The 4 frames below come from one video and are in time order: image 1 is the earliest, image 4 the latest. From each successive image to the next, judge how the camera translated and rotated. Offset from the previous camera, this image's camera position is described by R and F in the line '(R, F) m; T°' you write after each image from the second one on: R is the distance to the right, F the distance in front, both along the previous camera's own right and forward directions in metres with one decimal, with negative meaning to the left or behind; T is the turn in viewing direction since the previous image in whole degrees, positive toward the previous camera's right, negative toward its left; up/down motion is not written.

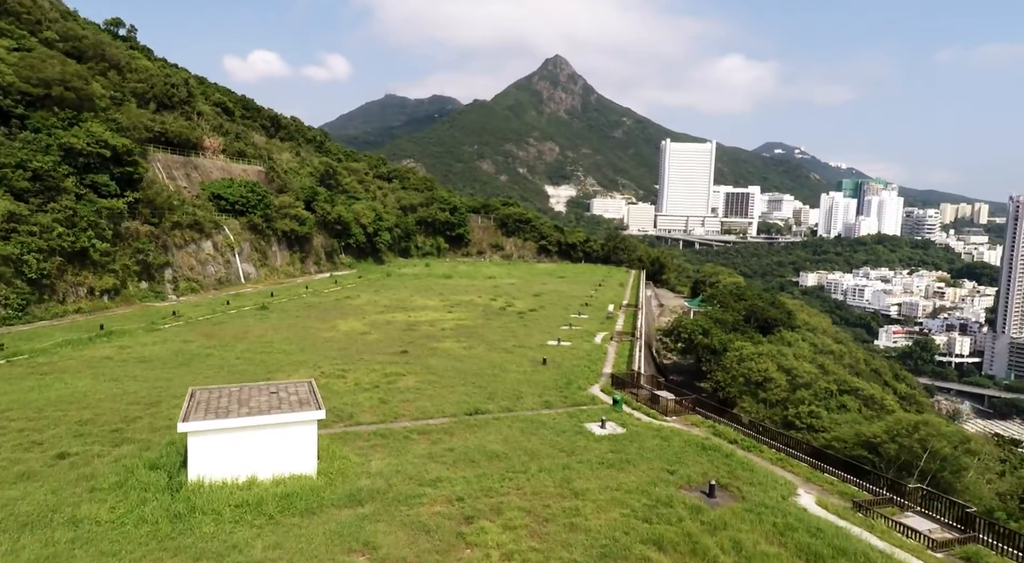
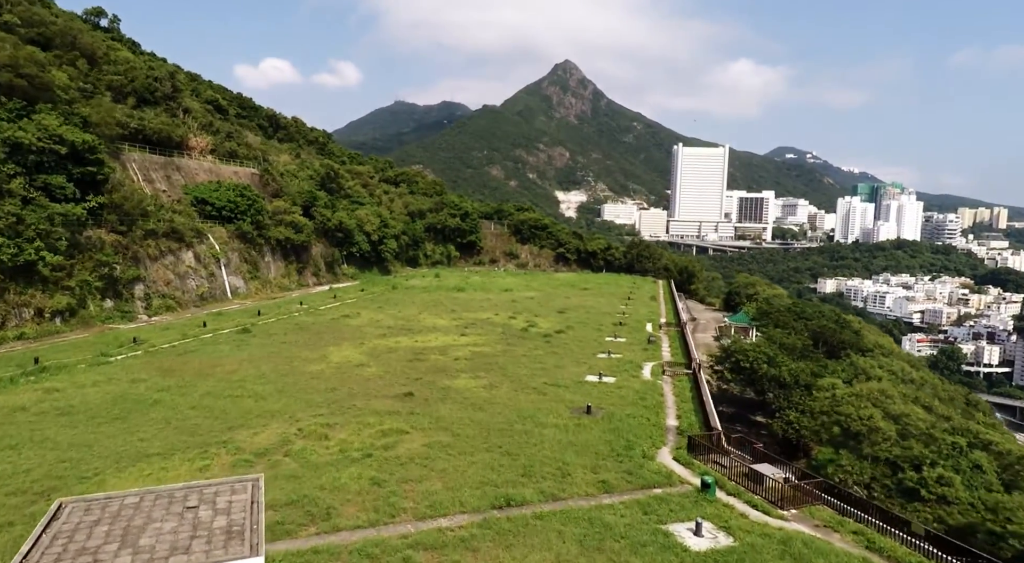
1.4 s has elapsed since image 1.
(-0.7, +5.0) m; -1°
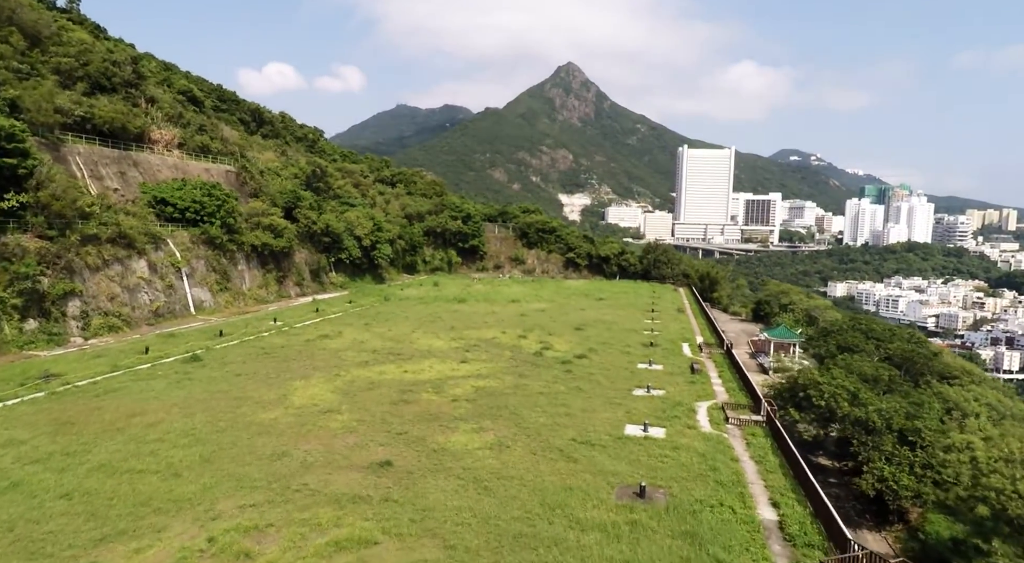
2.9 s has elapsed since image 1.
(-0.3, +5.3) m; 0°
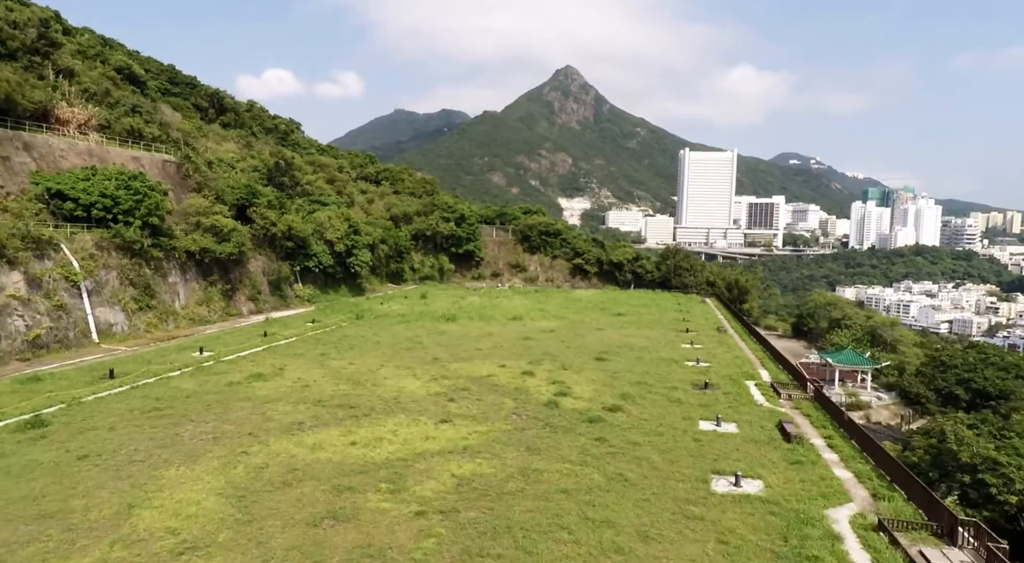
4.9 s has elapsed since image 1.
(-0.1, +7.6) m; 0°
